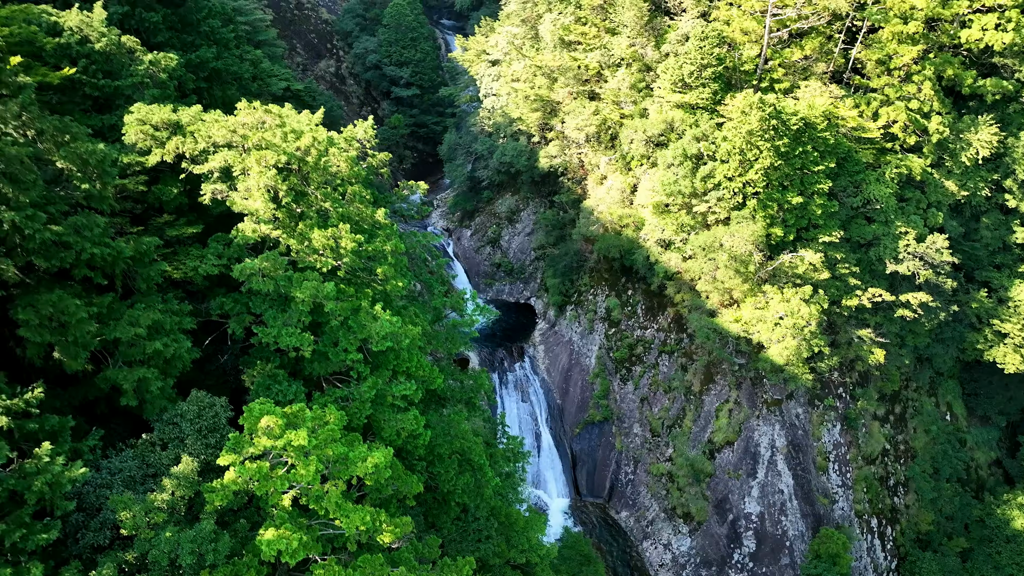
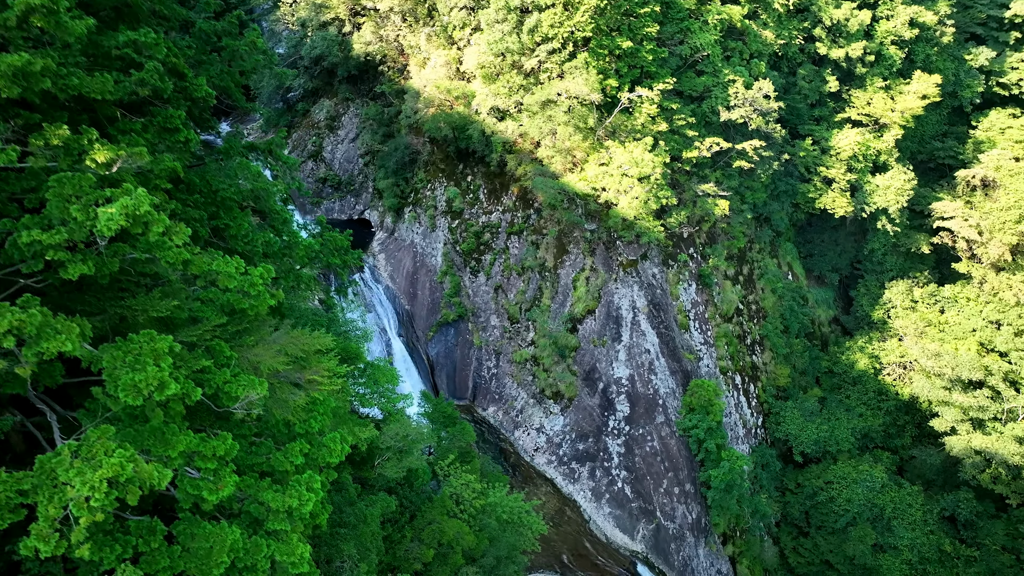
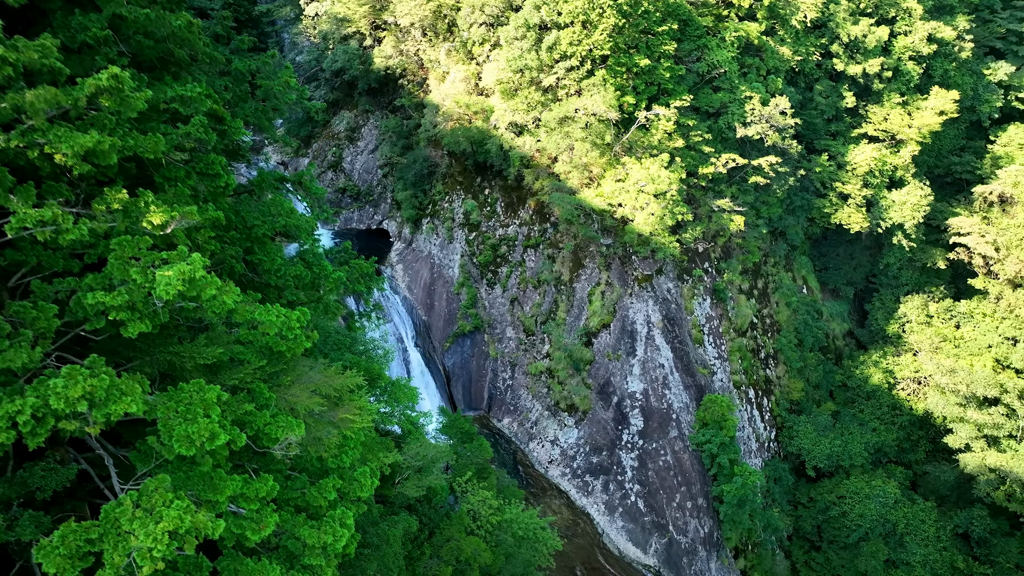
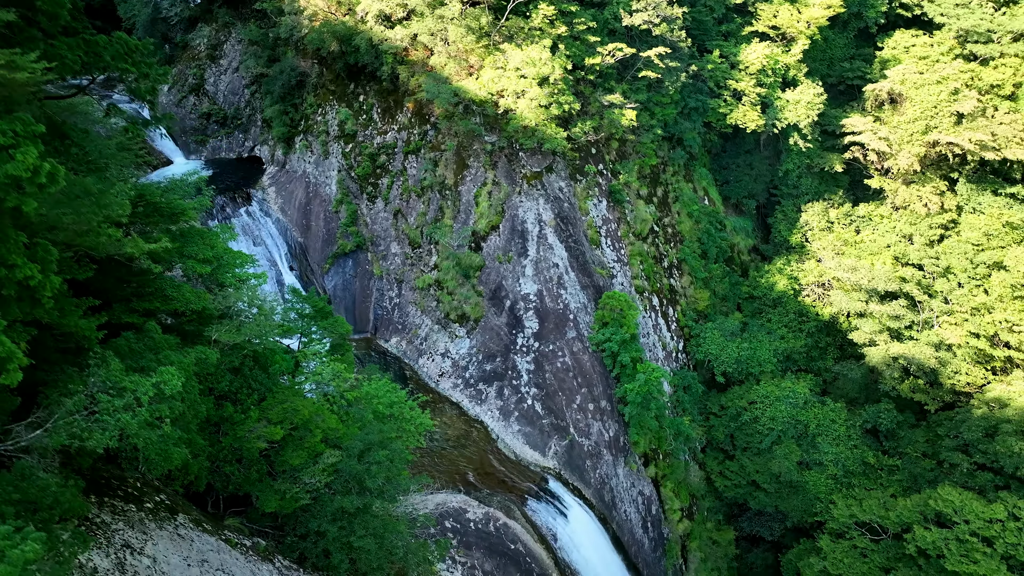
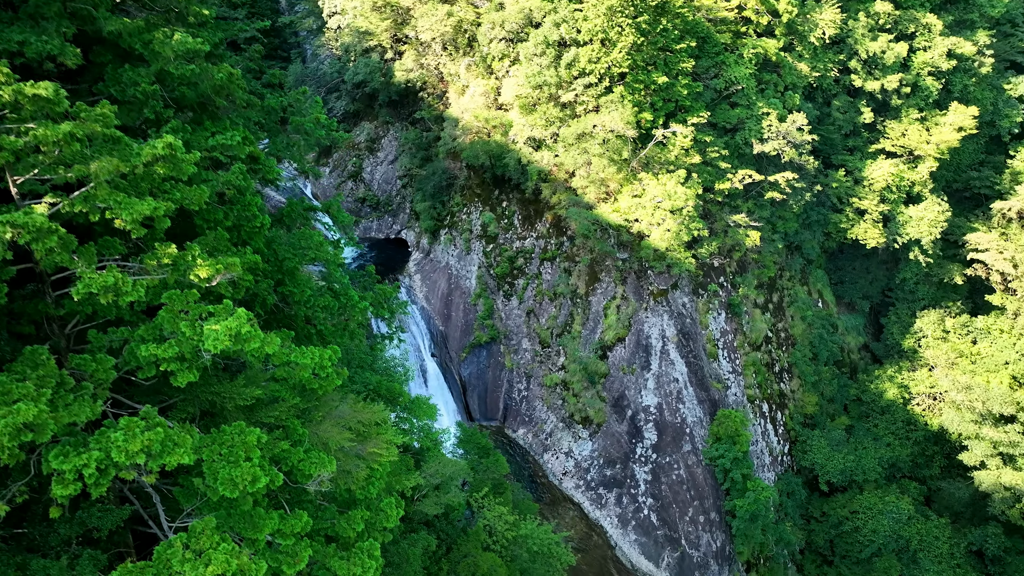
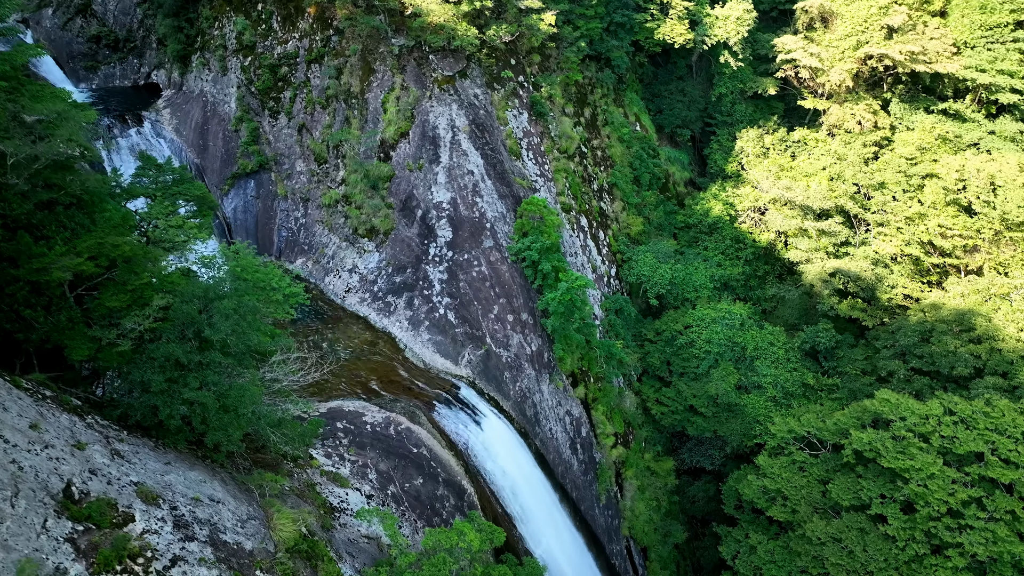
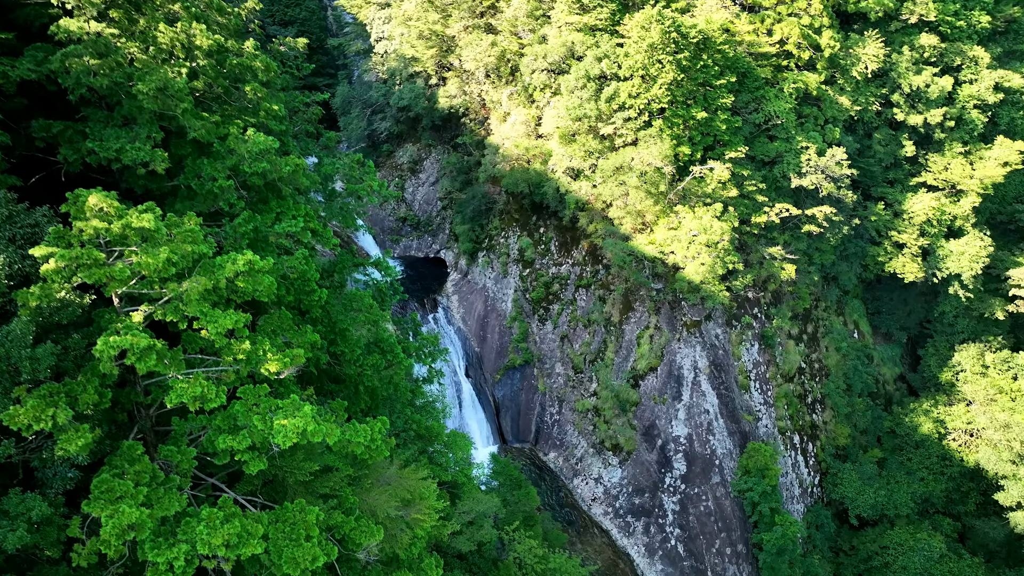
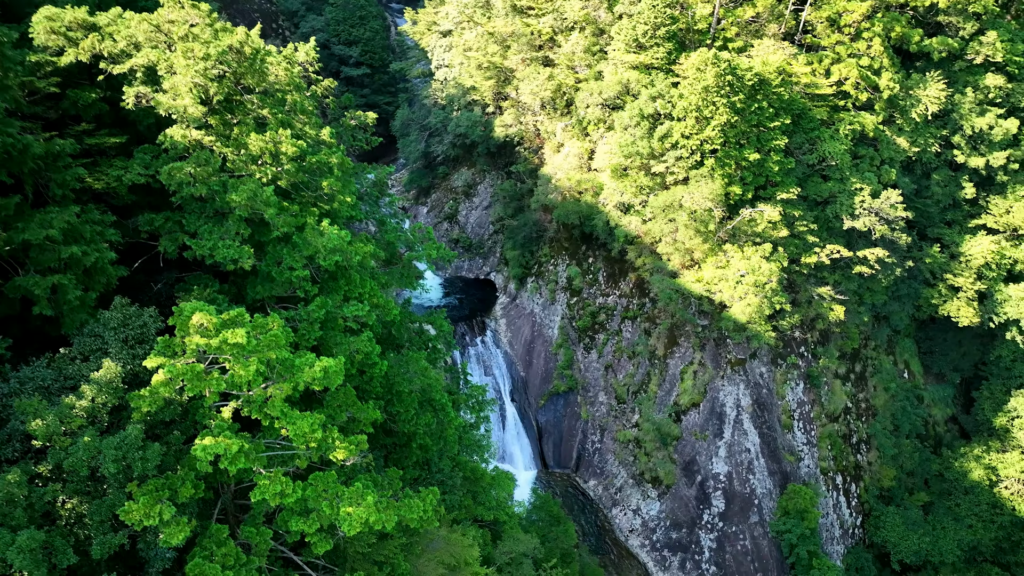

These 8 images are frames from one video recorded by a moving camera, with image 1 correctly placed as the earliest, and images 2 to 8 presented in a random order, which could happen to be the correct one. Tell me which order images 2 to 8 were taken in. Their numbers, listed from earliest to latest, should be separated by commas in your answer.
8, 7, 5, 3, 2, 4, 6
